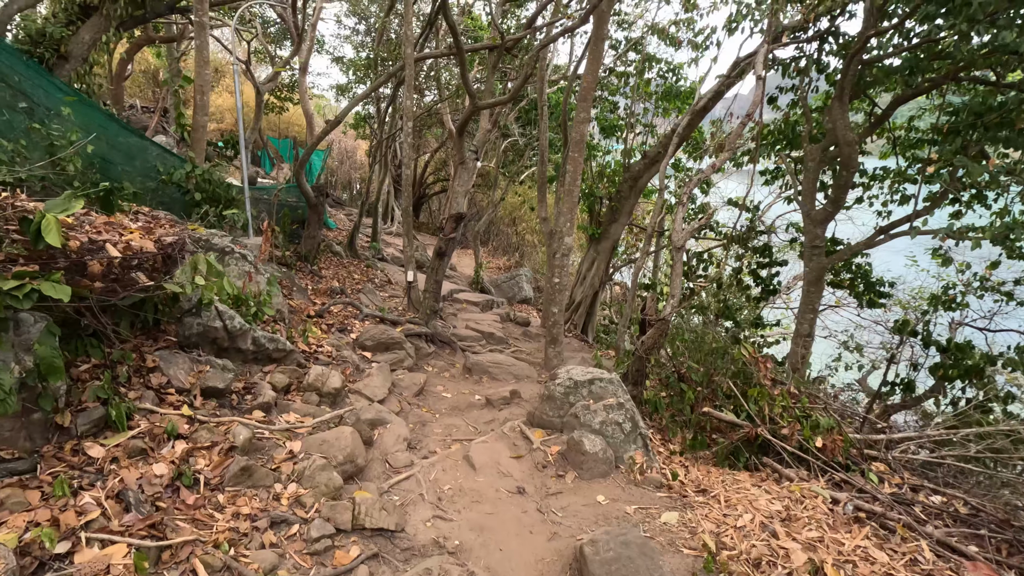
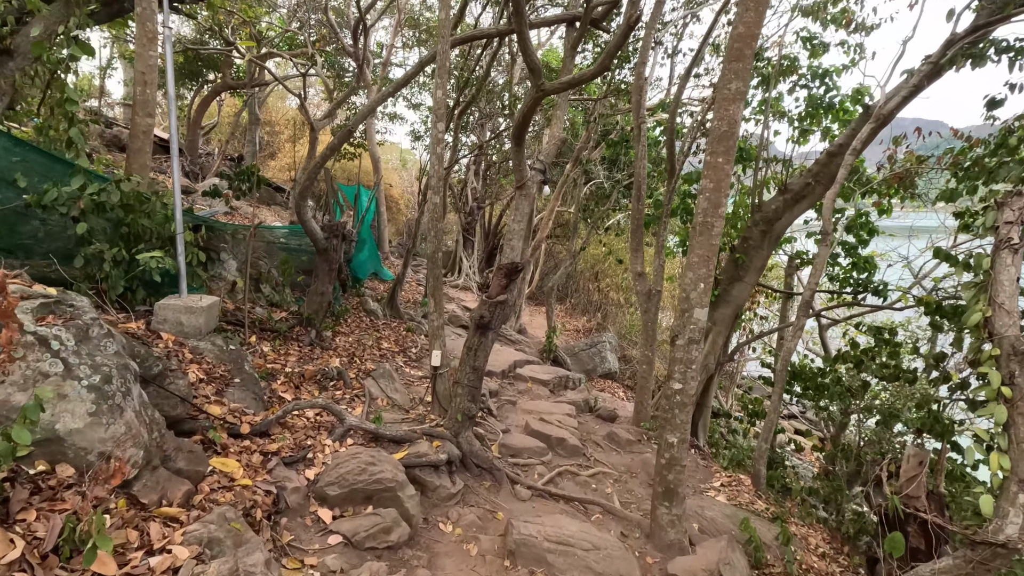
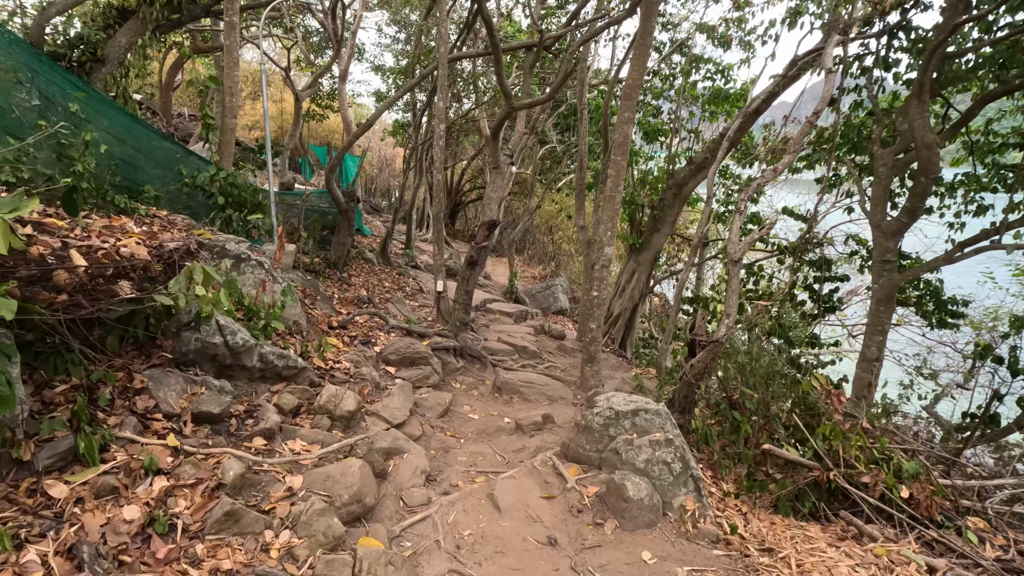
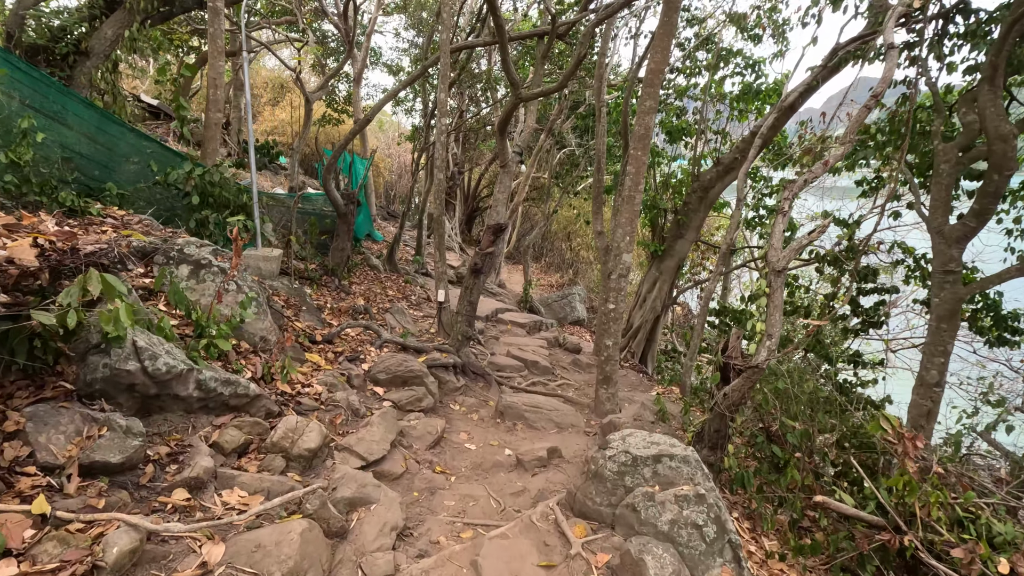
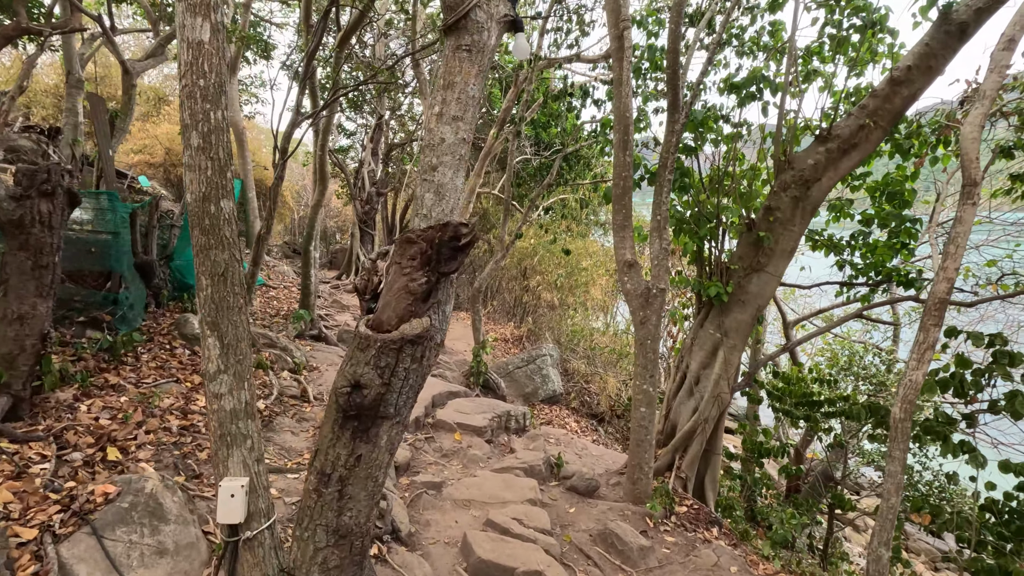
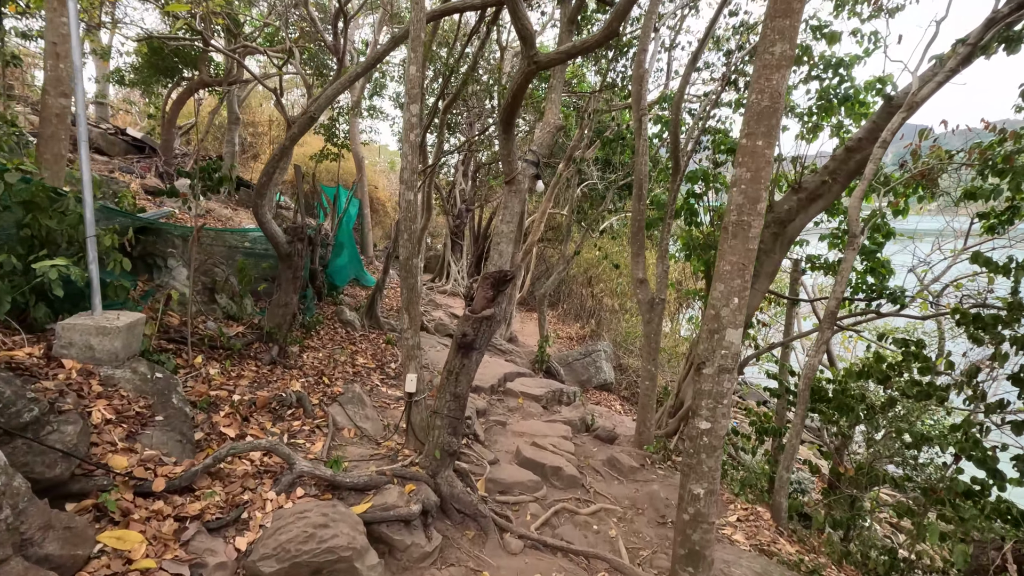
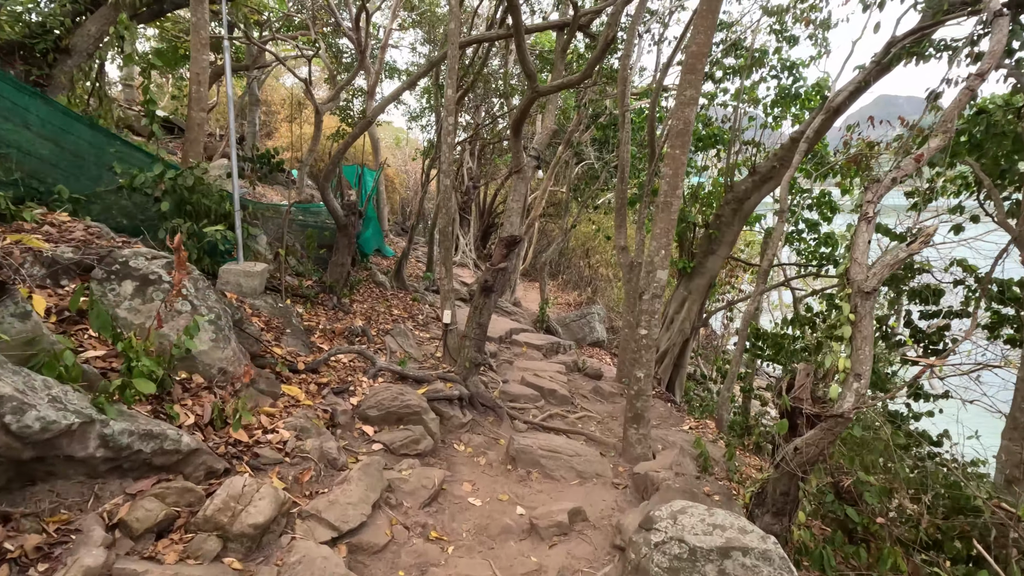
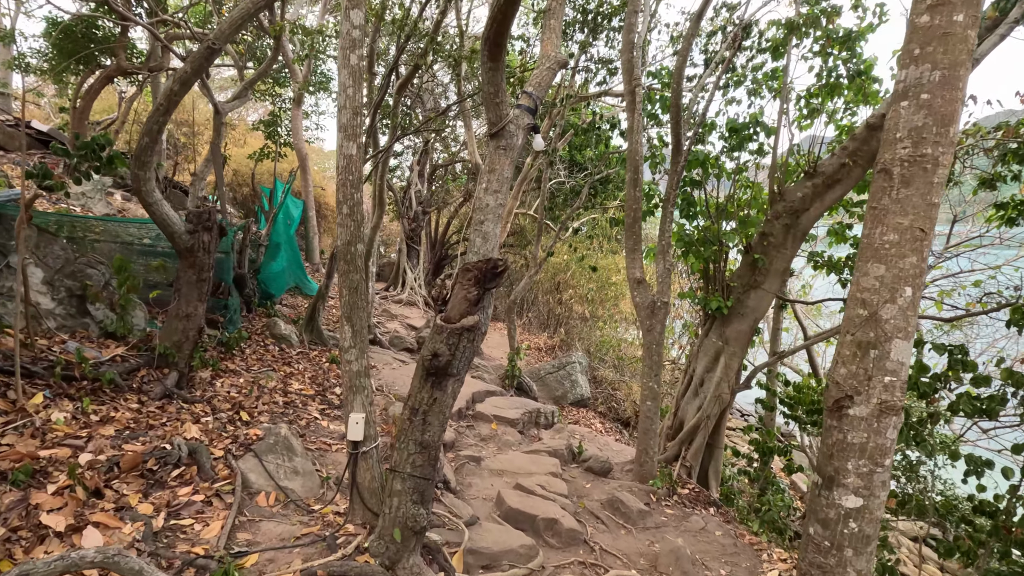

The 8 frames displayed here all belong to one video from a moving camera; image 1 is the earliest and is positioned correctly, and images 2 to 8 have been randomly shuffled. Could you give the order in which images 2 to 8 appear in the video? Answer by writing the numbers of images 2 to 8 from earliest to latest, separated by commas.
3, 4, 7, 2, 6, 8, 5
